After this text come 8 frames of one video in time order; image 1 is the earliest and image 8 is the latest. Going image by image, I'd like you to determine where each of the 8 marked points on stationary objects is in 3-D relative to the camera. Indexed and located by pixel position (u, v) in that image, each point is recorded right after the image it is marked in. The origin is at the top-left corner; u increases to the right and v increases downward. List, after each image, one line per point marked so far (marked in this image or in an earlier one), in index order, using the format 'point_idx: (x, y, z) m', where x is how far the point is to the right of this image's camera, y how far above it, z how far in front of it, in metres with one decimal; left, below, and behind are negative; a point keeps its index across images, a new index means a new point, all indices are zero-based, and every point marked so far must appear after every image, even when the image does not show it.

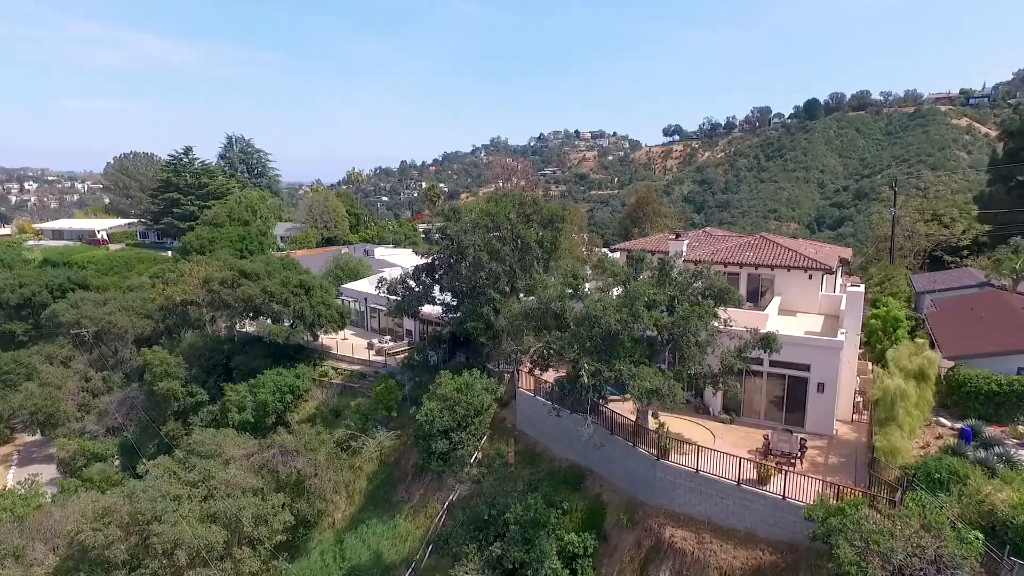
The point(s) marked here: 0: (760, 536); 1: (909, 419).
0: (+6.1, -6.0, +15.1) m
1: (+10.1, -3.3, +15.6) m
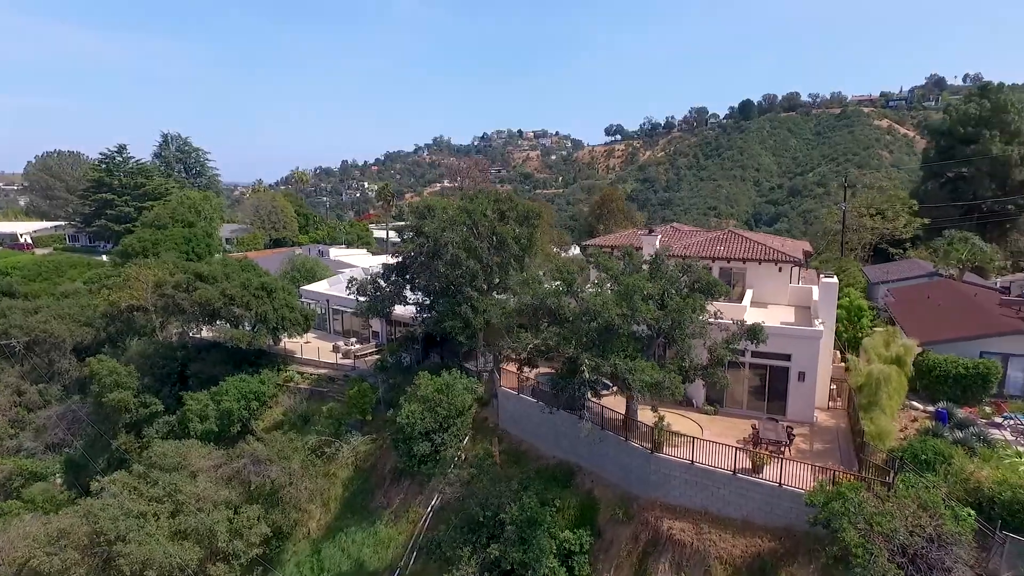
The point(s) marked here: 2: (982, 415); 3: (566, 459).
0: (+6.1, -5.8, +15.4) m
1: (+10.0, -3.0, +16.2) m
2: (+13.0, -3.5, +17.2) m
3: (+1.7, -5.5, +19.9) m
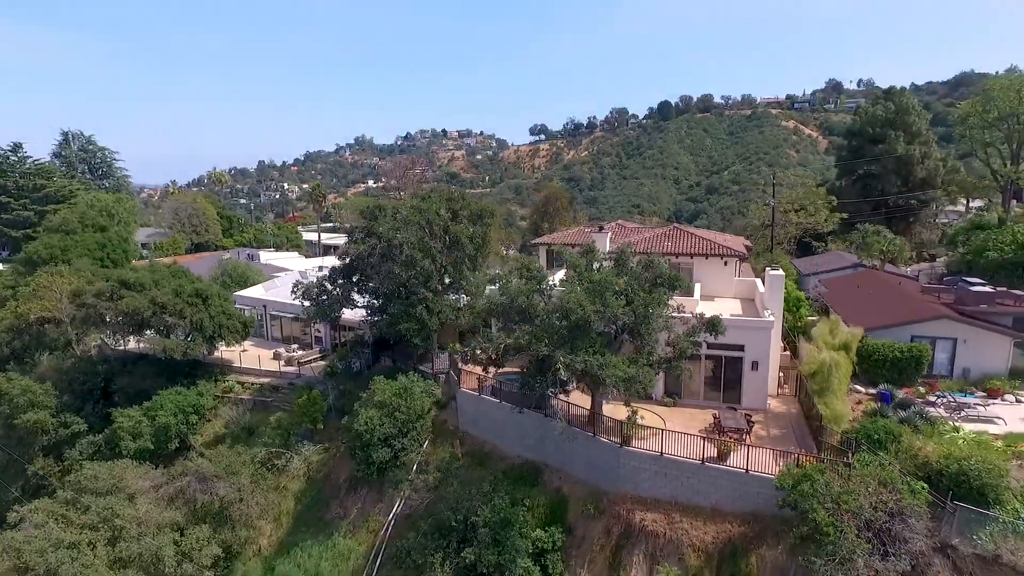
0: (+5.5, -5.7, +15.9) m
1: (+9.2, -2.7, +17.2) m
2: (+12.1, -3.1, +18.5) m
3: (+0.6, -5.4, +19.8) m
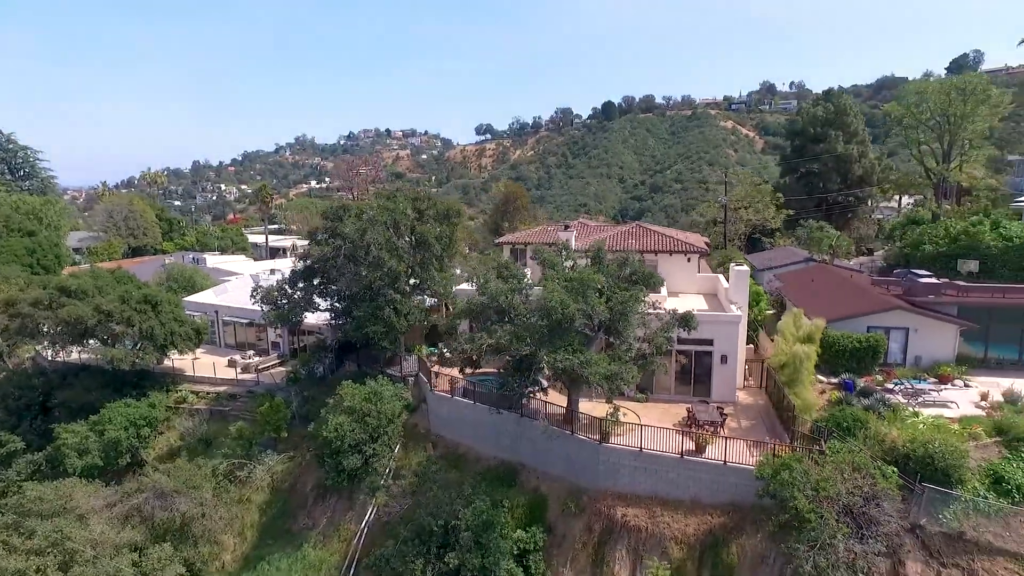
0: (+5.0, -5.6, +16.2) m
1: (+8.6, -2.6, +17.8) m
2: (+11.3, -2.9, +19.3) m
3: (-0.2, -5.4, +19.7) m
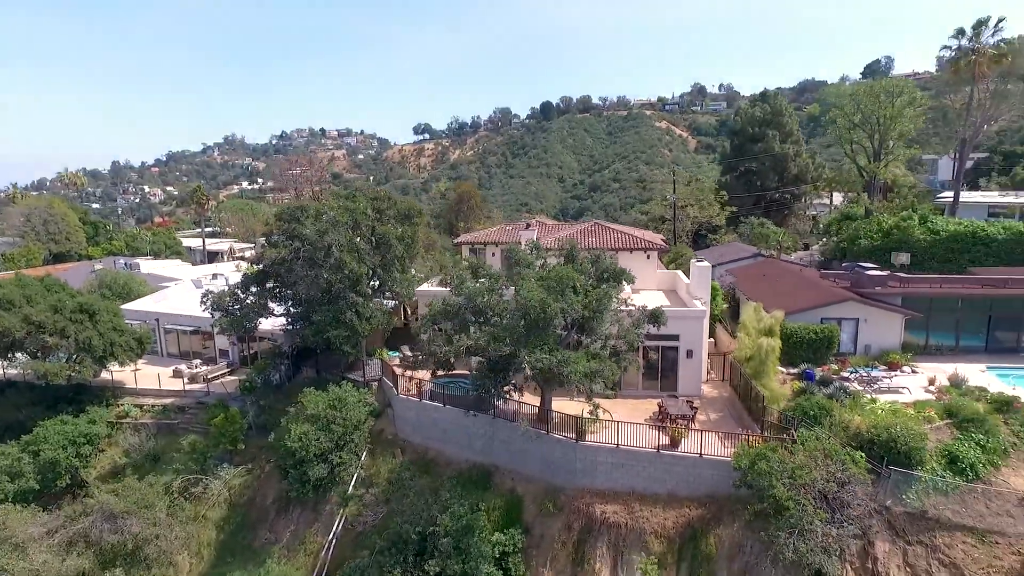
0: (+4.5, -5.5, +16.4) m
1: (+7.8, -2.4, +18.3) m
2: (+10.4, -2.7, +20.1) m
3: (-1.0, -5.4, +19.5) m
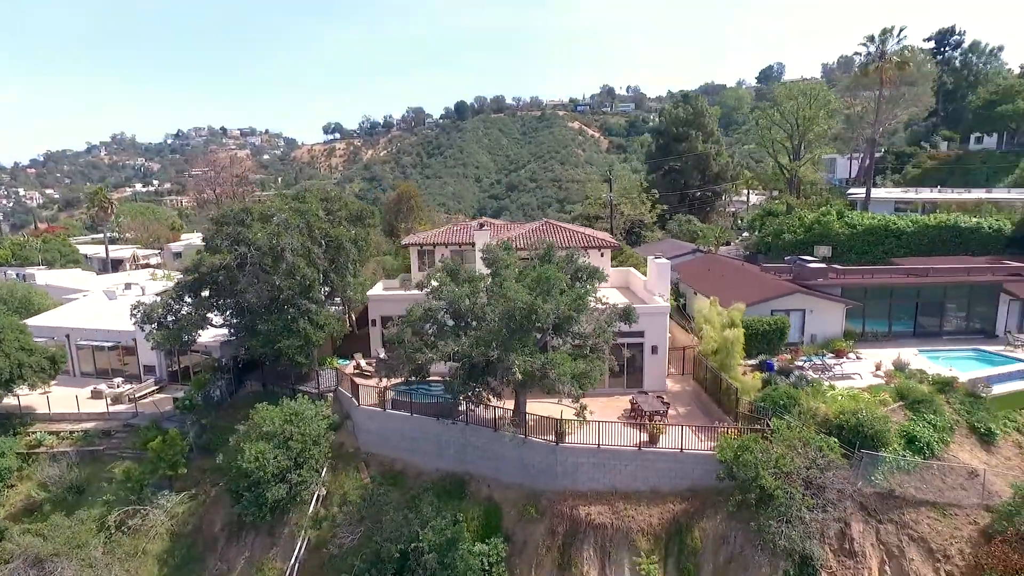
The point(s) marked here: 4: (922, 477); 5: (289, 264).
0: (+4.0, -5.4, +16.5) m
1: (+6.9, -2.2, +18.8) m
2: (+9.3, -2.4, +21.0) m
3: (-1.8, -5.5, +18.8) m
4: (+10.3, -4.7, +15.5) m
5: (-7.3, +0.7, +19.9) m
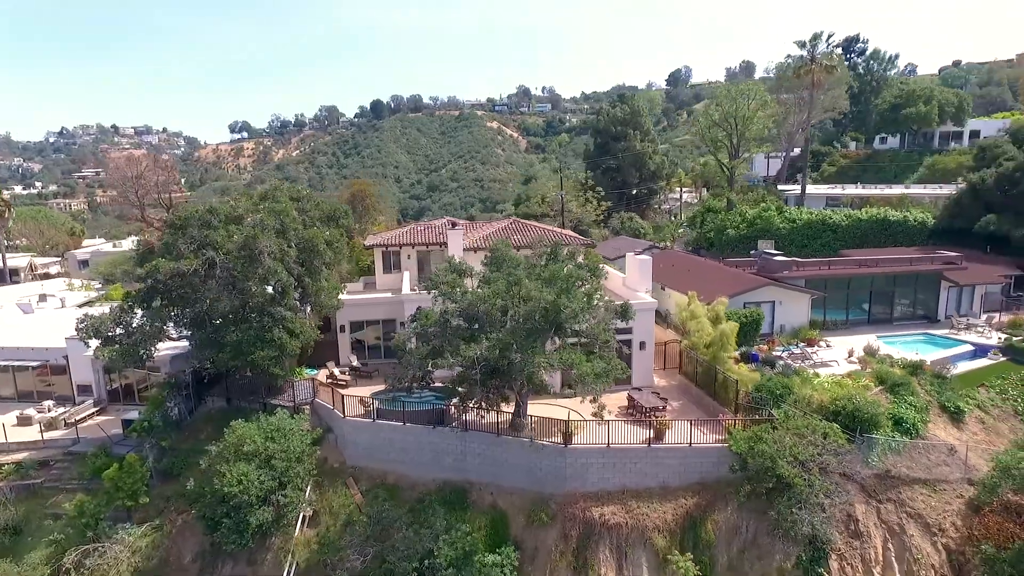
0: (+4.3, -5.3, +16.5) m
1: (+6.8, -2.0, +19.2) m
2: (+8.9, -2.2, +21.6) m
3: (-1.8, -5.5, +18.0) m
4: (+10.6, -4.4, +16.4) m
5: (-7.5, +0.6, +18.5) m
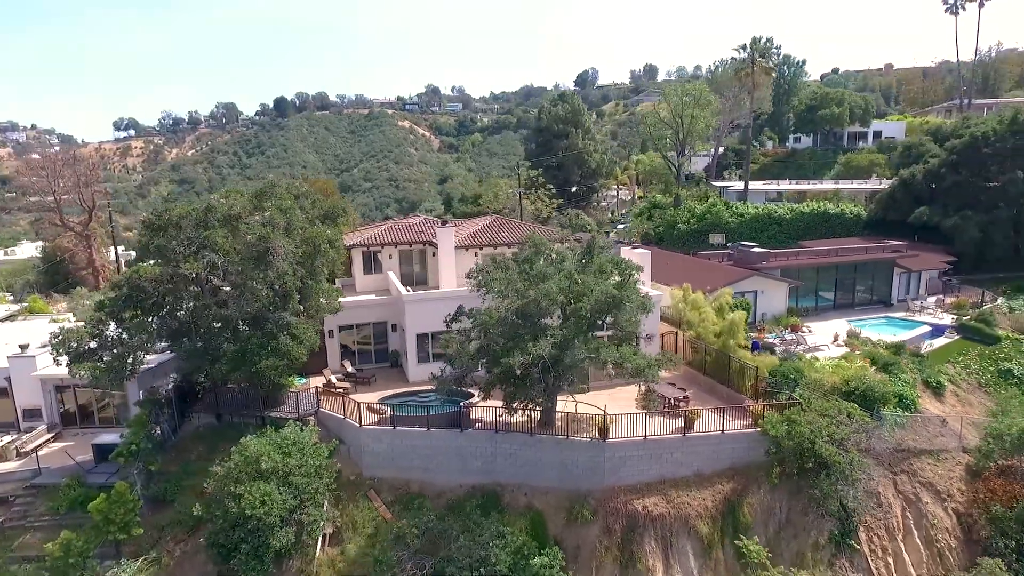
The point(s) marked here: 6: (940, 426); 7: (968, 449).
0: (+5.3, -5.0, +16.9) m
1: (+7.3, -1.7, +19.9) m
2: (+9.0, -1.8, +22.6) m
3: (-1.0, -5.5, +17.5) m
4: (+11.5, -4.0, +17.6) m
5: (-6.9, +0.4, +17.1) m
6: (+12.5, -4.0, +18.0) m
7: (+13.1, -4.7, +17.9) m
